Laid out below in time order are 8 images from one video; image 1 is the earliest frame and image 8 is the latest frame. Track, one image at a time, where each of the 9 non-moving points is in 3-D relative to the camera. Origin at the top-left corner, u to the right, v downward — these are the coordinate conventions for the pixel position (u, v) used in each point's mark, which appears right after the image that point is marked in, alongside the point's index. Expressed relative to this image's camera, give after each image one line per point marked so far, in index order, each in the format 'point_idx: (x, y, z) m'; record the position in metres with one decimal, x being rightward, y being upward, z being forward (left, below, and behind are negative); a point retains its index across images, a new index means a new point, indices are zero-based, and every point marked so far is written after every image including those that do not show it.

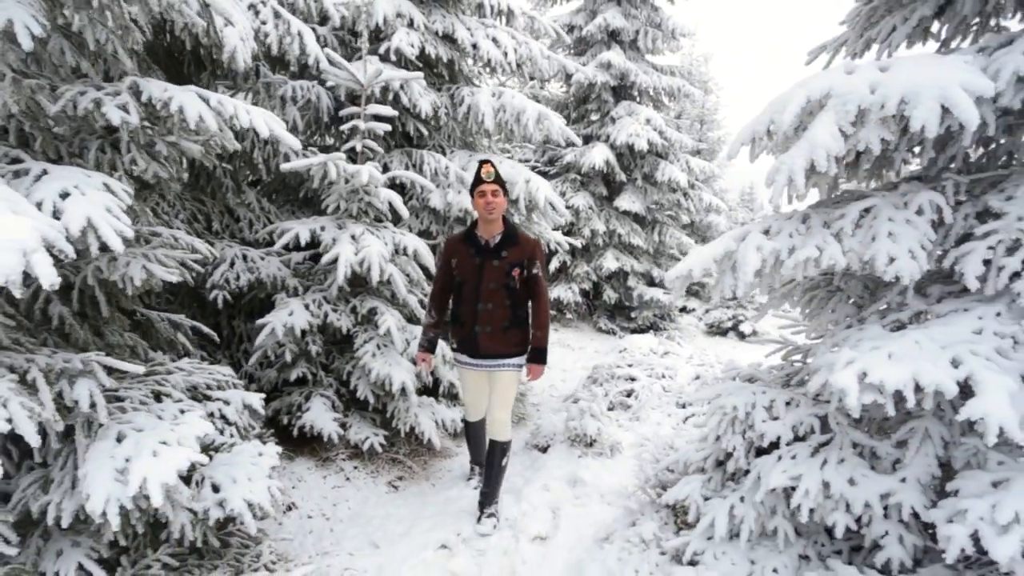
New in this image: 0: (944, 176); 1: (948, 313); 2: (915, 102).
0: (+2.2, +0.6, +2.9) m
1: (+2.0, -0.1, +2.7) m
2: (+1.7, +0.8, +2.3) m
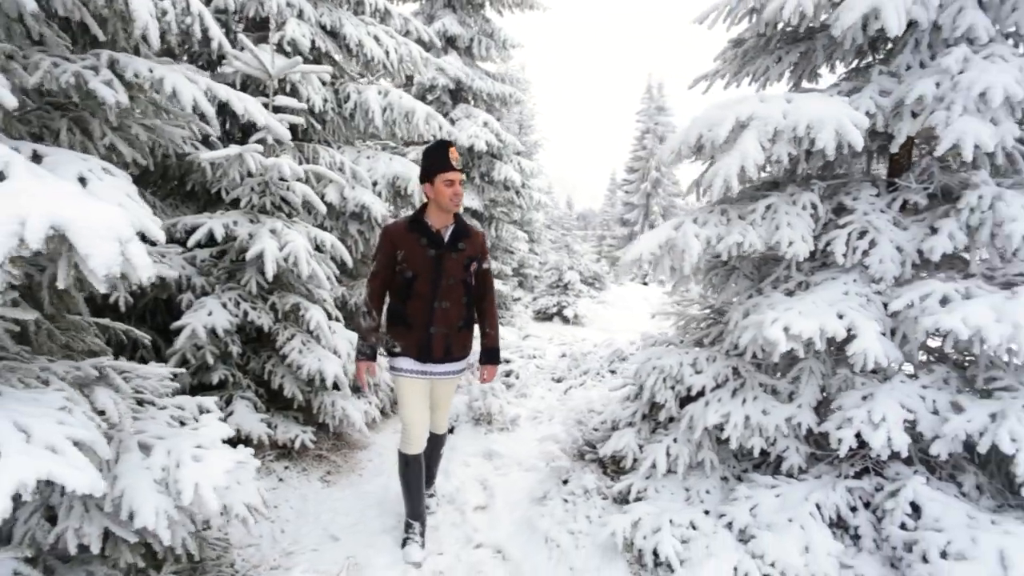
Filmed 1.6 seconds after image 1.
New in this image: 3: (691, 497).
0: (+2.0, +0.7, +4.0) m
1: (+2.0, 0.0, +3.7) m
2: (+1.7, +0.9, +3.3) m
3: (+1.2, -1.4, +4.0) m
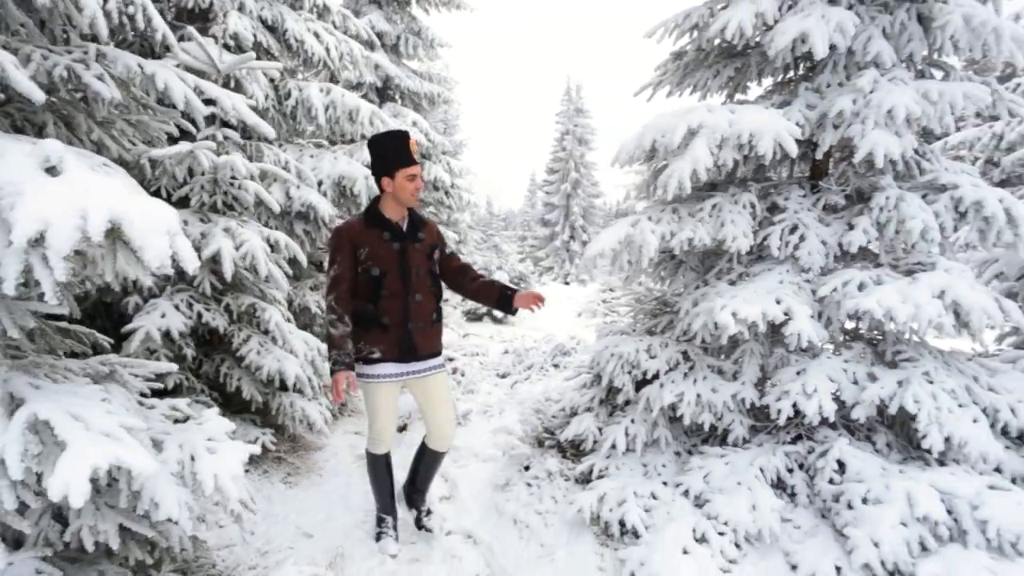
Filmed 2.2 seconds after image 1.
0: (+1.8, +0.8, +4.5) m
1: (+1.8, +0.1, +4.2) m
2: (+1.6, +1.0, +3.7) m
3: (+1.0, -1.4, +4.3) m
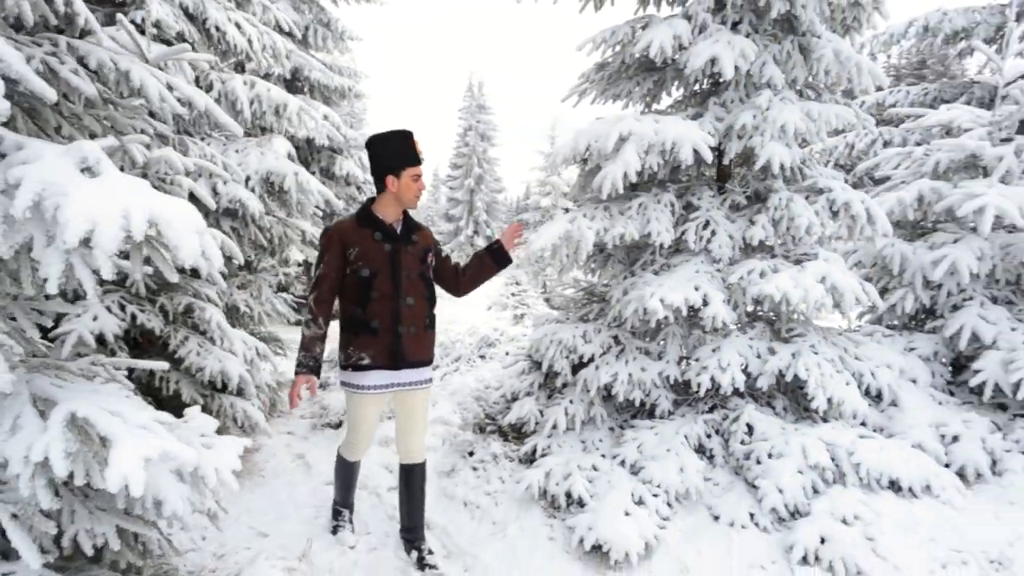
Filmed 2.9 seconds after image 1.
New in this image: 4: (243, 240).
0: (+1.3, +0.9, +5.0) m
1: (+1.4, +0.2, +4.8) m
2: (+1.2, +1.1, +4.2) m
3: (+0.6, -1.3, +4.8) m
4: (-2.8, +0.5, +6.0) m
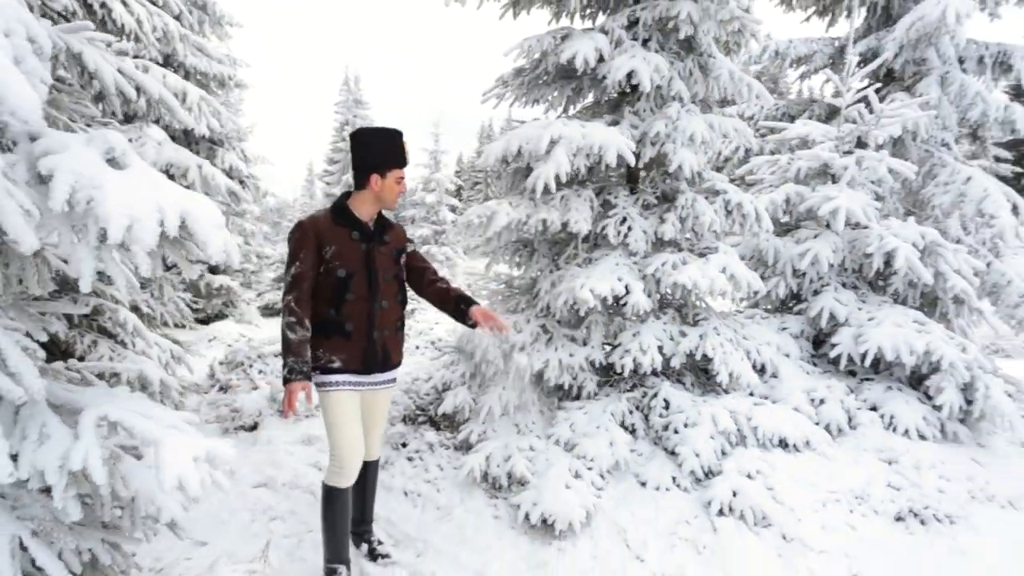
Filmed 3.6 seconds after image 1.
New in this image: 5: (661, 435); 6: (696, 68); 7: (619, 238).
0: (+0.7, +1.0, +5.4) m
1: (+0.8, +0.3, +5.2) m
2: (+0.8, +1.1, +4.7) m
3: (+0.1, -1.2, +5.1) m
4: (-3.6, +0.5, +5.5) m
5: (+1.3, -1.3, +5.0) m
6: (+1.7, +2.0, +5.2) m
7: (+1.0, +0.4, +5.2) m
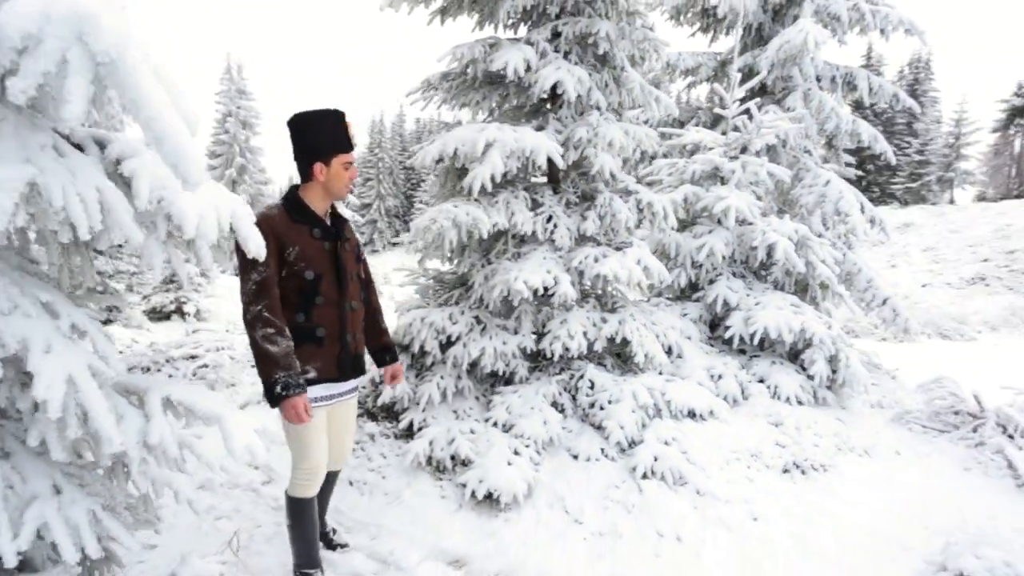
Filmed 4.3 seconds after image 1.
0: (0.0, +1.0, +5.8) m
1: (+0.2, +0.4, +5.6) m
2: (+0.2, +1.2, +5.1) m
3: (-0.5, -1.2, +5.4) m
4: (-4.2, +0.5, +5.2) m
5: (+0.7, -1.2, +5.5) m
6: (+1.0, +2.1, +5.8) m
7: (+0.4, +0.5, +5.6) m
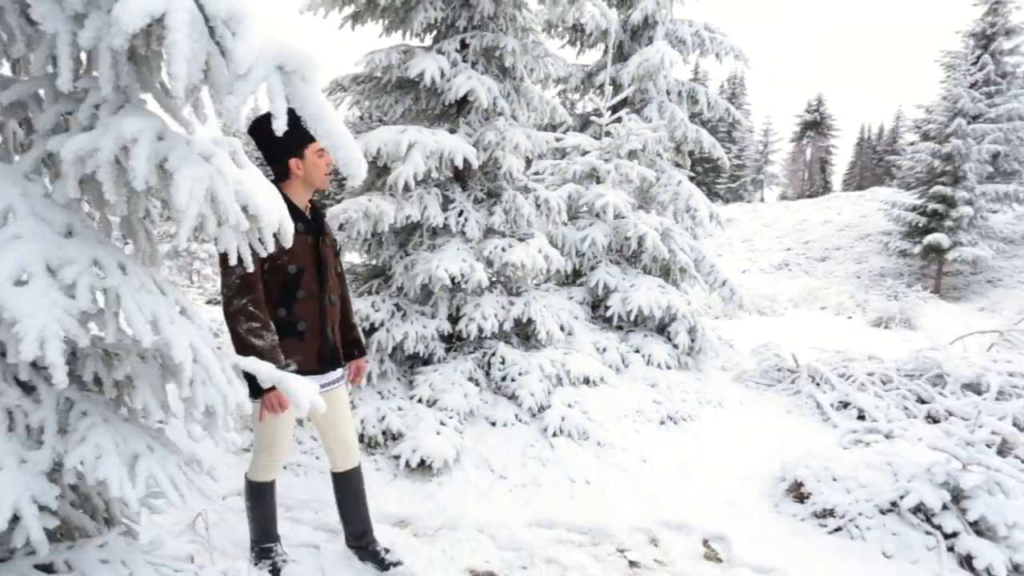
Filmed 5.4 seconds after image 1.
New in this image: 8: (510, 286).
0: (-0.9, +1.2, +6.3) m
1: (-0.7, +0.5, +6.1) m
2: (-0.6, +1.3, +5.6) m
3: (-1.2, -1.1, +5.7) m
4: (-4.8, +0.5, +4.6) m
5: (-0.1, -1.0, +6.1) m
6: (0.0, +2.2, +6.4) m
7: (-0.5, +0.7, +6.2) m
8: (0.0, 0.0, +6.7) m
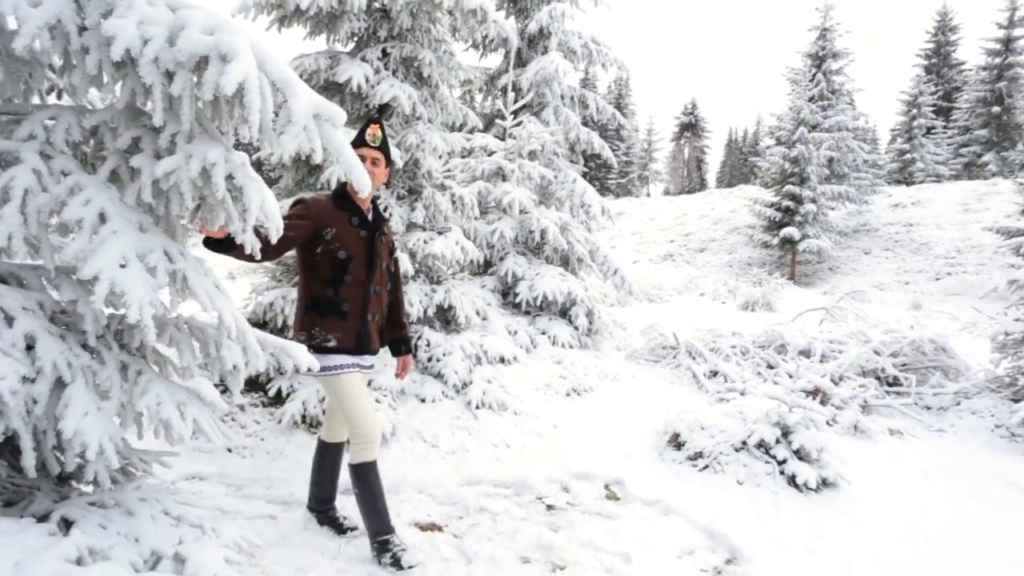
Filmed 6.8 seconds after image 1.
0: (-1.9, +1.3, +6.7) m
1: (-1.6, +0.6, +6.6) m
2: (-1.4, +1.4, +6.1) m
3: (-2.0, -1.0, +6.2) m
4: (-5.4, +0.5, +4.4) m
5: (-1.0, -0.9, +6.7) m
6: (-1.0, +2.3, +7.0) m
7: (-1.5, +0.8, +6.7) m
8: (-1.0, +0.2, +7.3) m
